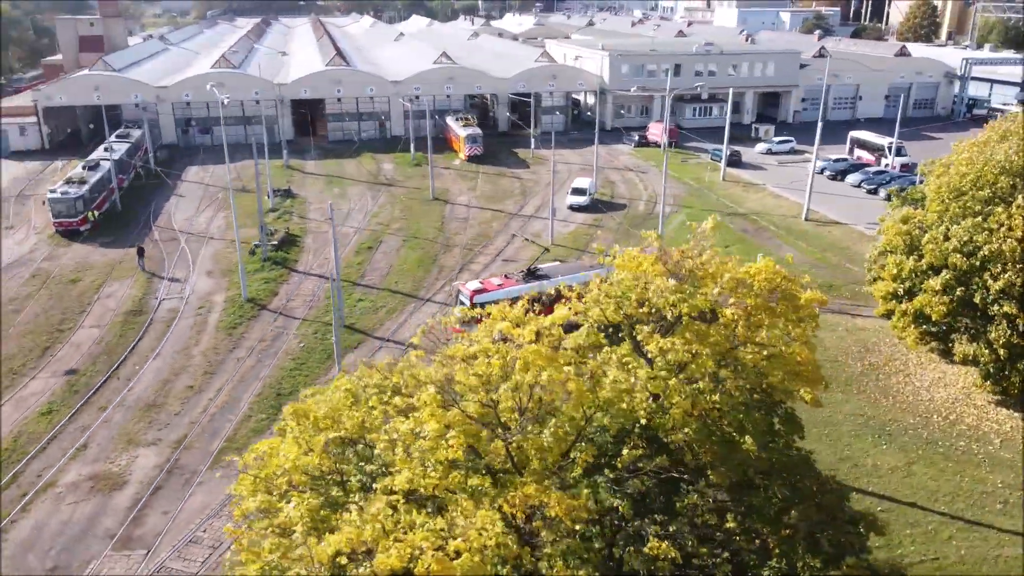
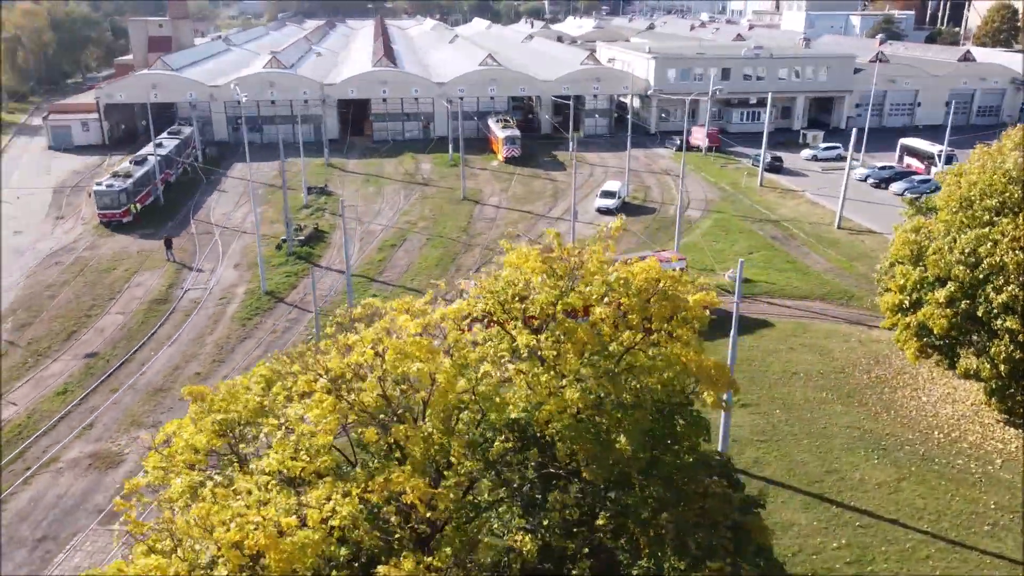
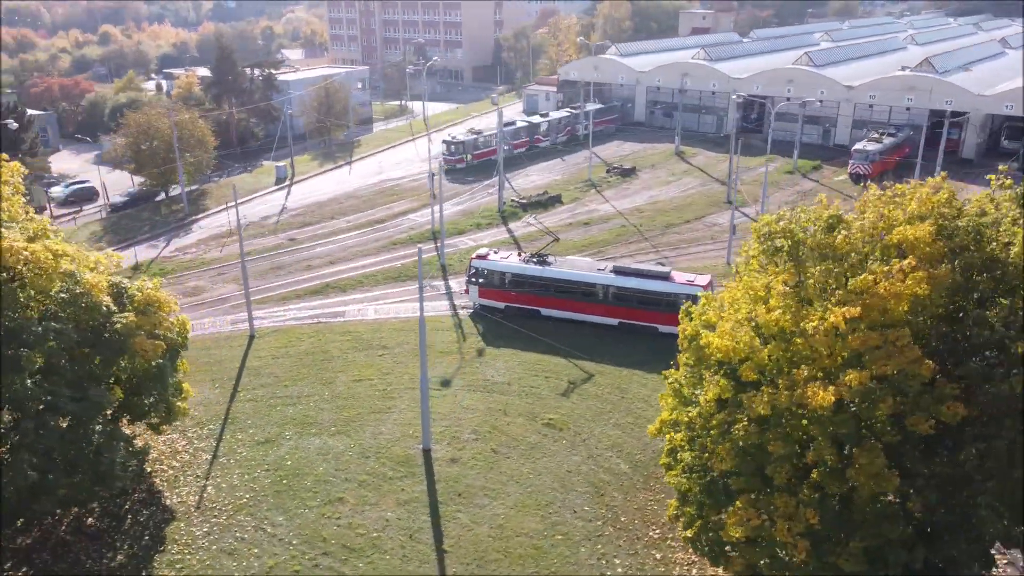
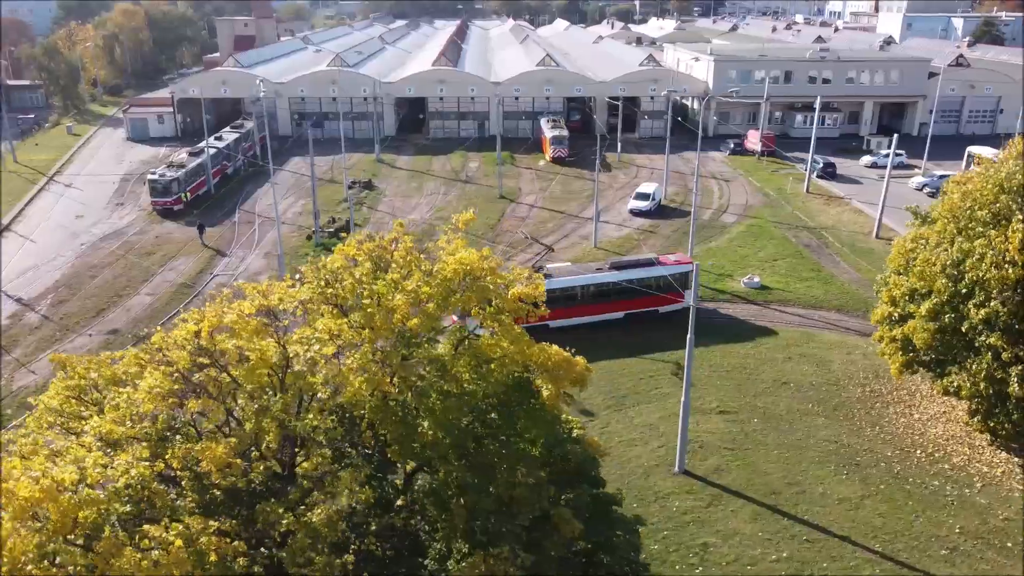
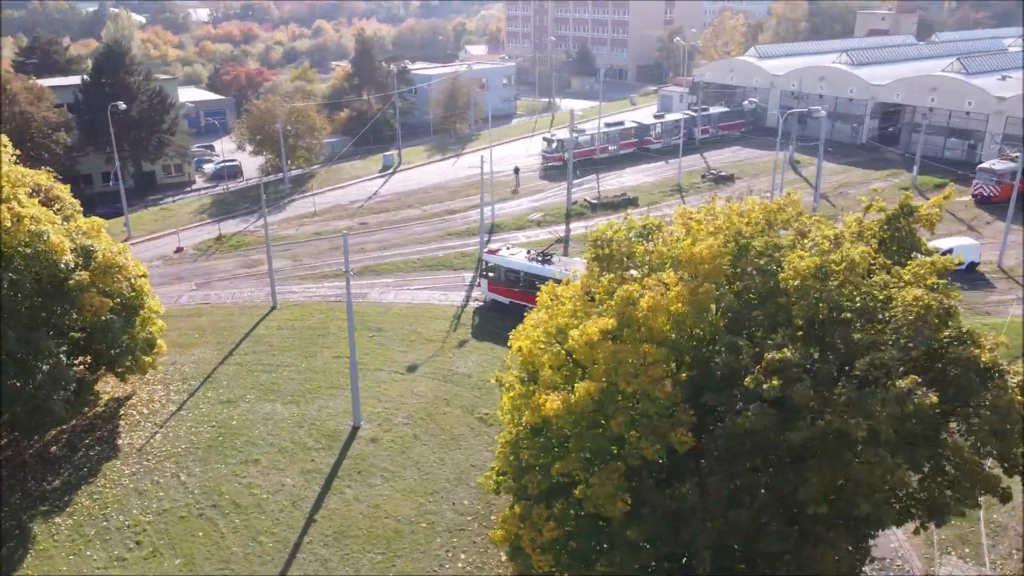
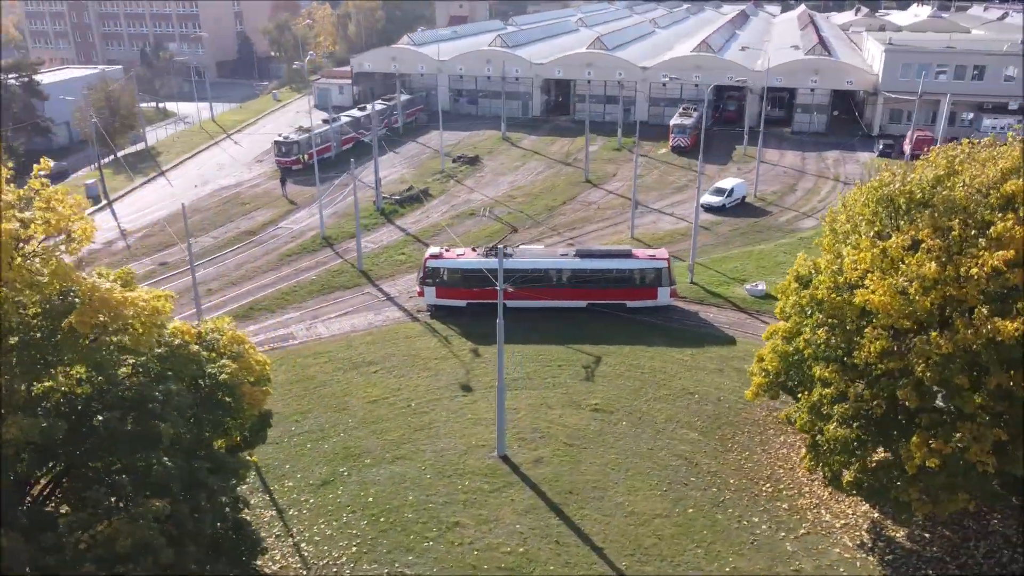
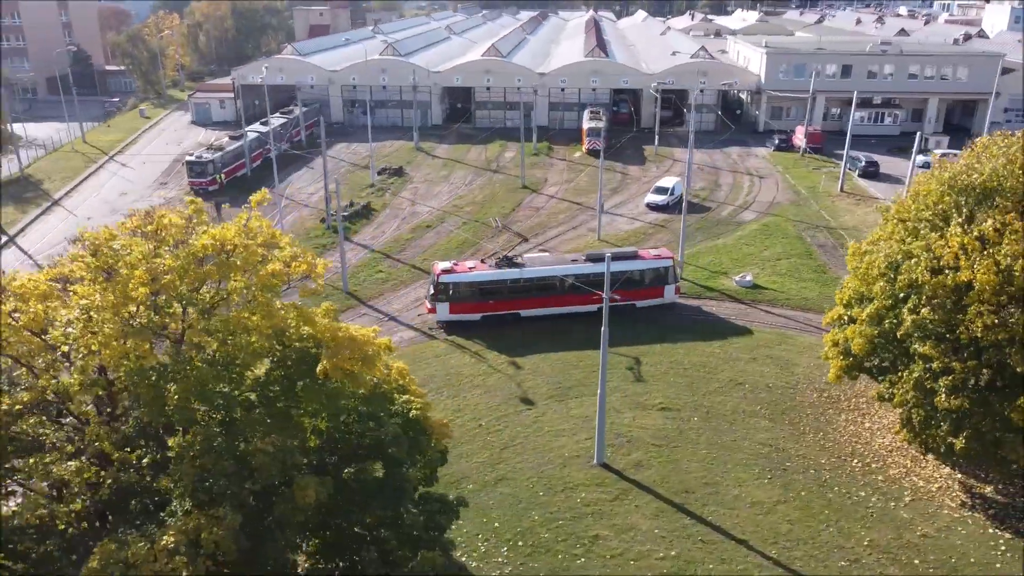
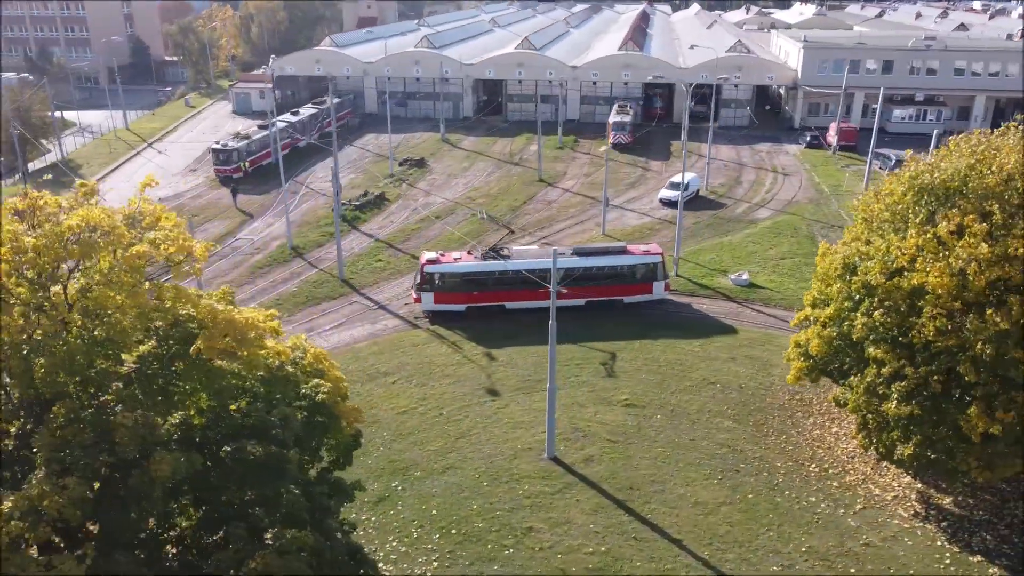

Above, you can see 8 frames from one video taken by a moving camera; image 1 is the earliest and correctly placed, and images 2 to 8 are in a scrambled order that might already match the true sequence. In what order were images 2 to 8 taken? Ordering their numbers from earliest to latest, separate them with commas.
2, 4, 7, 8, 6, 3, 5
